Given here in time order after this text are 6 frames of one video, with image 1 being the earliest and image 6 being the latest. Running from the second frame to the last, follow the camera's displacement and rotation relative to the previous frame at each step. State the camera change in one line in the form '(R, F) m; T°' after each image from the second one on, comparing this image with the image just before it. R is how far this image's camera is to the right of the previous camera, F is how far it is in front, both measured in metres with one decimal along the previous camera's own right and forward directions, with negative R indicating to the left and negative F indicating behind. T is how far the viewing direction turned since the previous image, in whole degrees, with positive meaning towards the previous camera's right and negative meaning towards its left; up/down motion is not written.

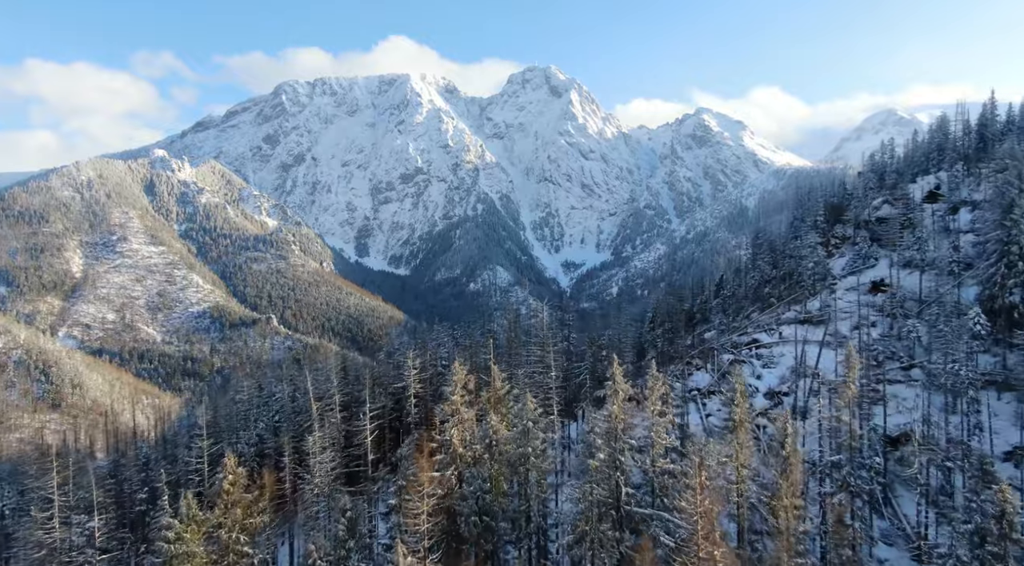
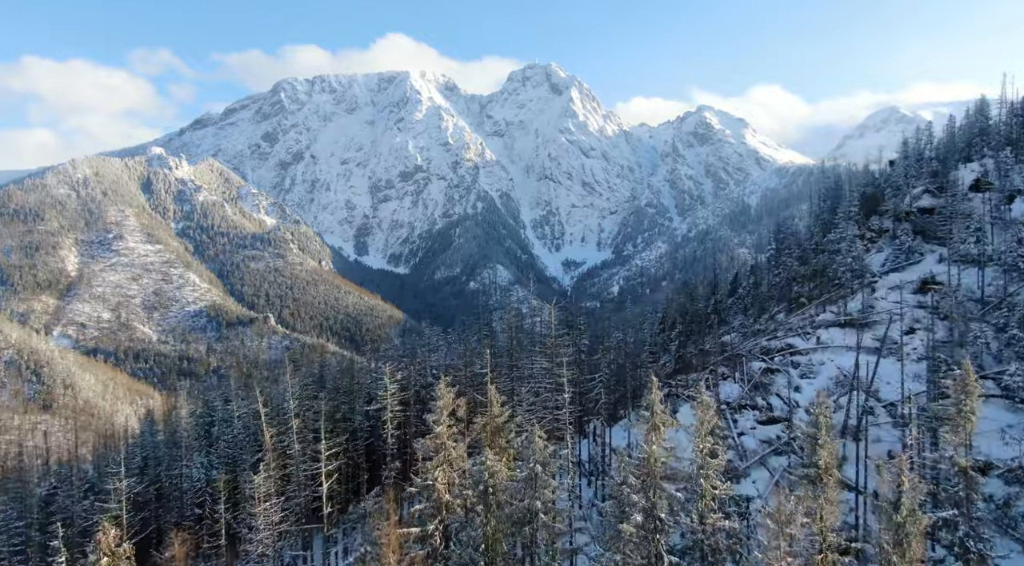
(0.0, +3.9) m; 0°
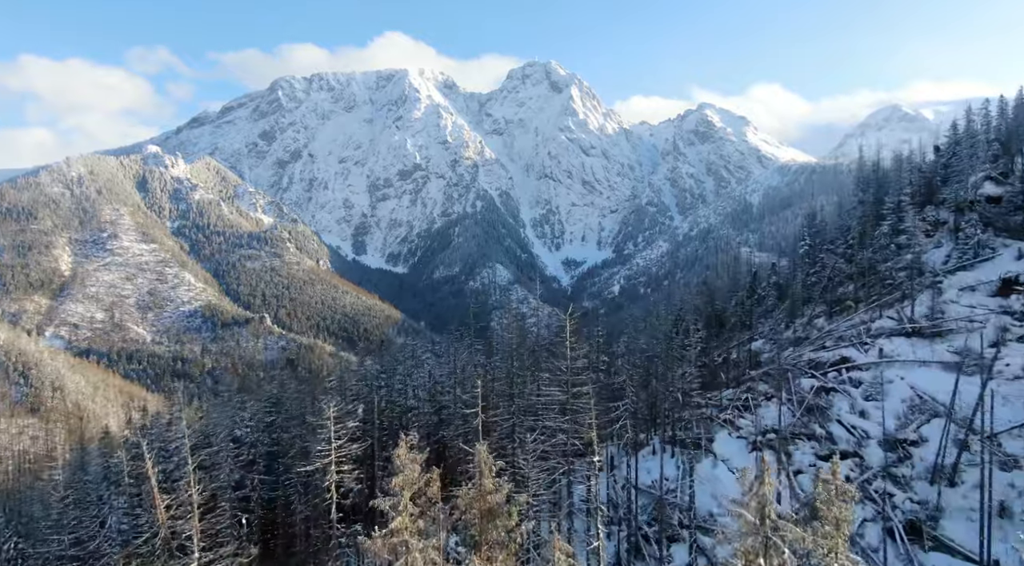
(0.0, +4.8) m; 0°
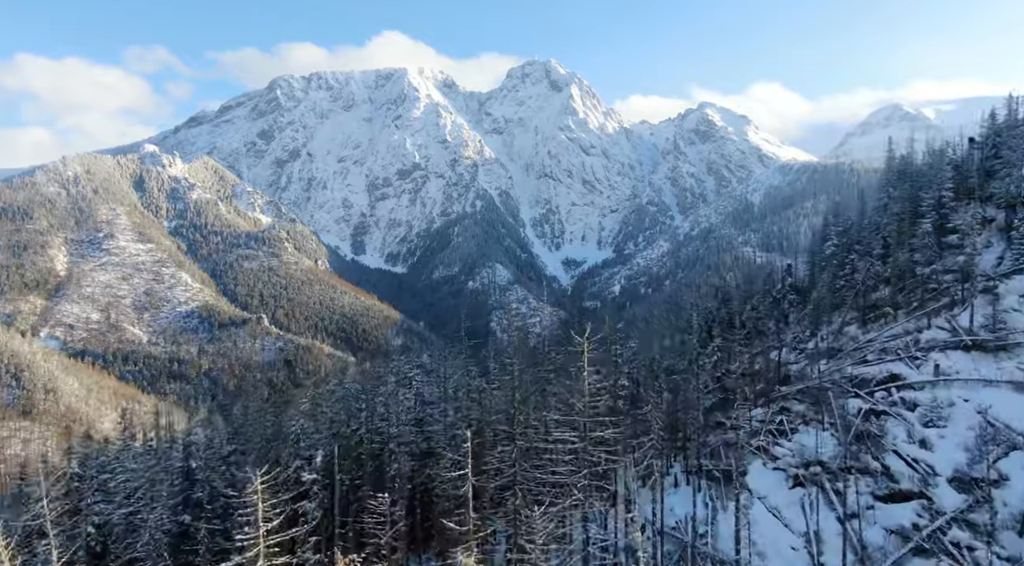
(0.0, +3.0) m; 0°
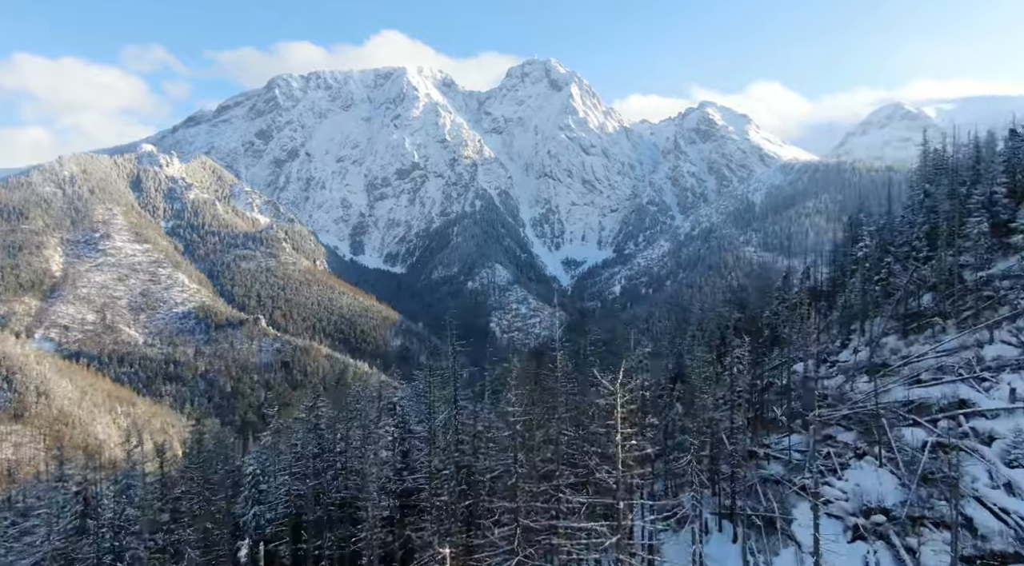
(0.0, +3.1) m; 0°
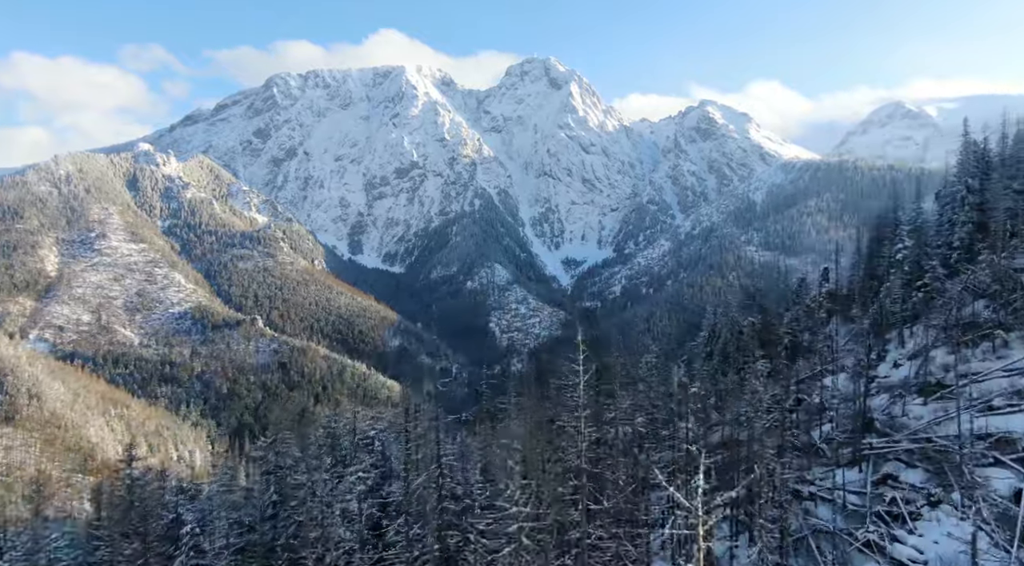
(0.0, +3.0) m; 0°
